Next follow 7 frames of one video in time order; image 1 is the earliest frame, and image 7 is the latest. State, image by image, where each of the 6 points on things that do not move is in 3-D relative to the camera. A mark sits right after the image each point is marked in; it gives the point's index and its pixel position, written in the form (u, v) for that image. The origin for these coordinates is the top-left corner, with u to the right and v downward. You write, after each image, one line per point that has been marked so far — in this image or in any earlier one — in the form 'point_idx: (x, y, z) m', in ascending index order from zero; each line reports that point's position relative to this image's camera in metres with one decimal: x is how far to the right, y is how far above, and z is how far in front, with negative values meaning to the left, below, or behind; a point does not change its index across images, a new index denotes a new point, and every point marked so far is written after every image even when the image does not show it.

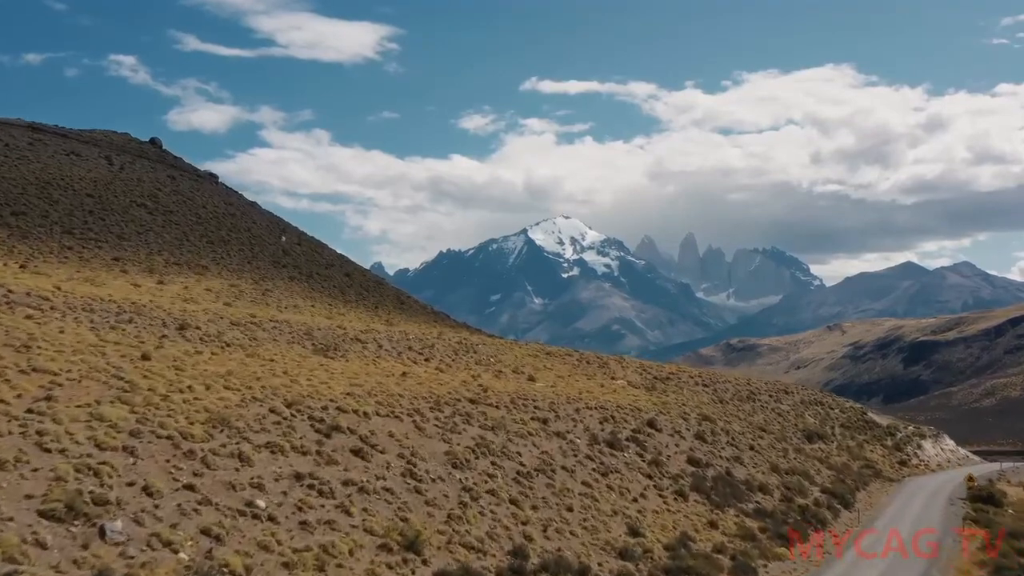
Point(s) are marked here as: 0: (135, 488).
0: (-9.7, -5.1, +17.8) m
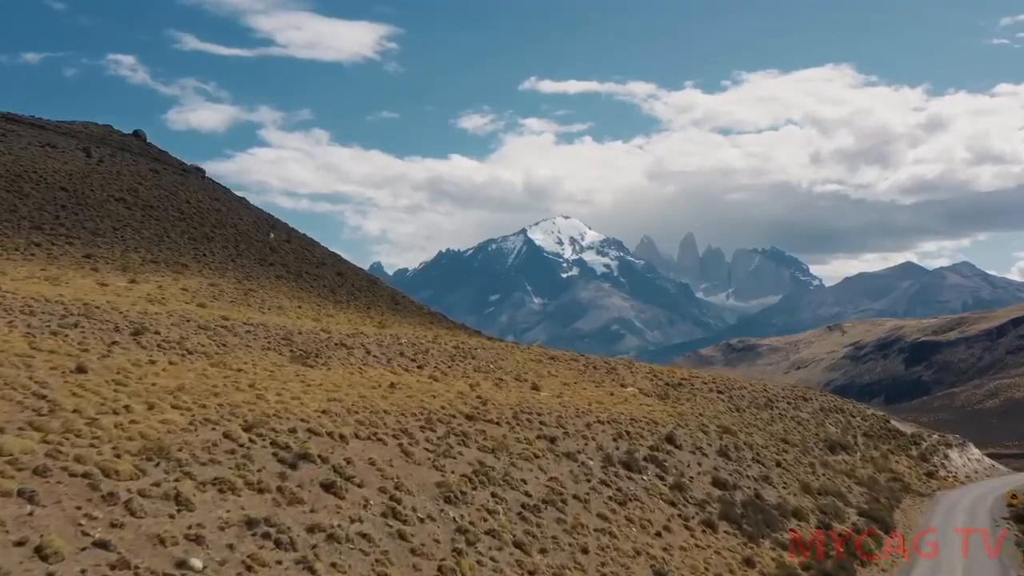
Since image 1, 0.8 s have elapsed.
0: (-9.5, -5.1, +13.5) m
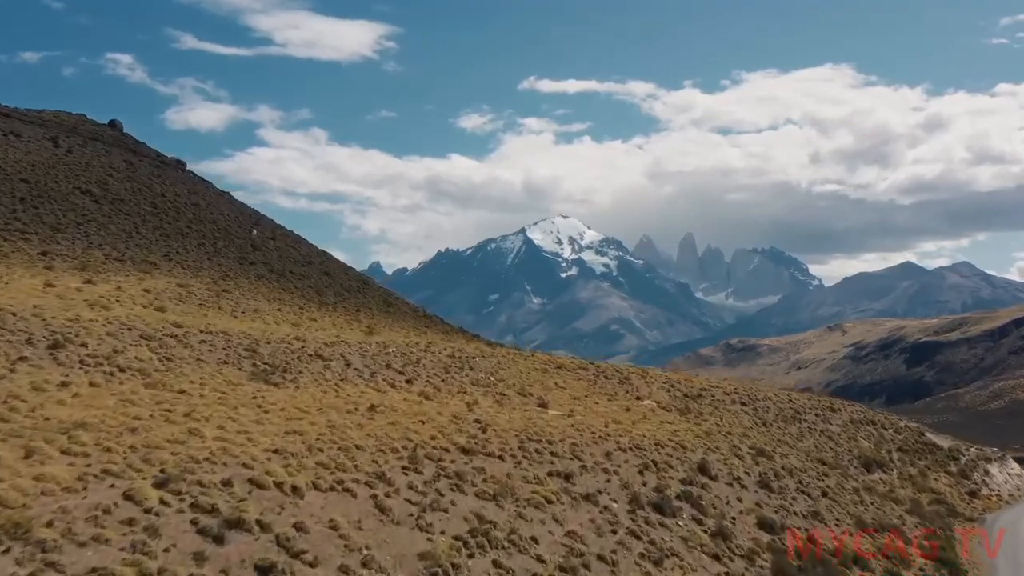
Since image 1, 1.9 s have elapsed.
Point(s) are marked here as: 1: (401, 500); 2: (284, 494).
0: (-9.3, -5.2, +8.0) m
1: (-3.0, -5.7, +18.5) m
2: (-5.5, -5.0, +16.7) m
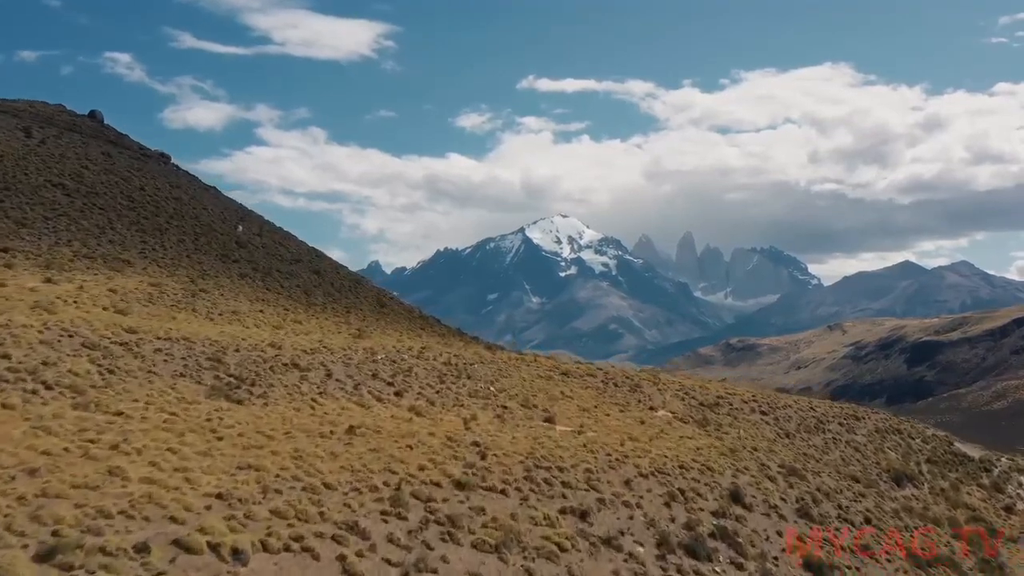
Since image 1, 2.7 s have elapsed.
0: (-9.1, -5.2, +3.9) m
1: (-2.8, -5.7, +14.5) m
2: (-5.4, -5.0, +12.7) m
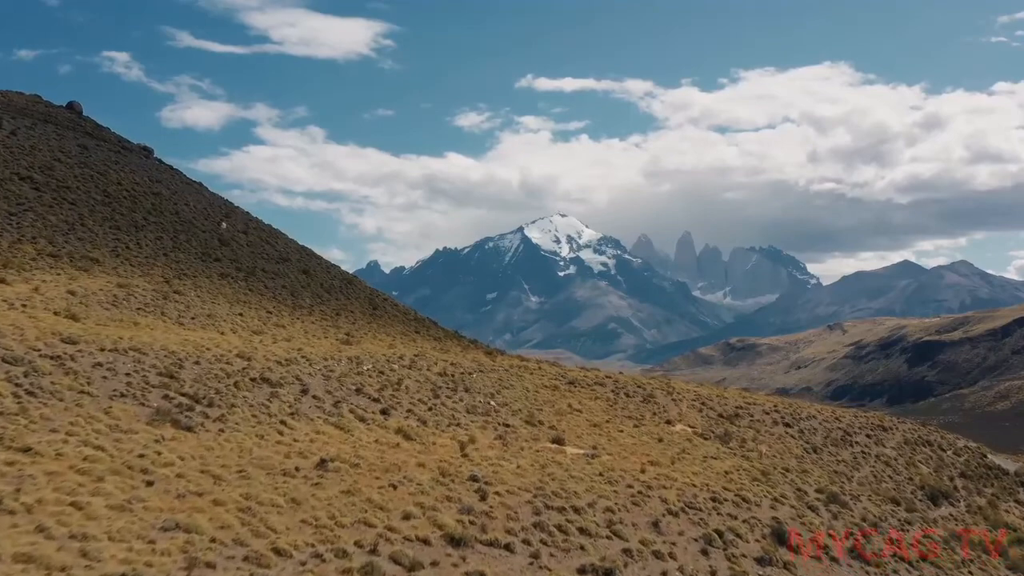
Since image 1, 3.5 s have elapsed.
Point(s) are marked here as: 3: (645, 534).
0: (-8.9, -5.3, -0.1) m
1: (-2.6, -5.8, +10.5) m
2: (-5.2, -5.1, +8.7) m
3: (+3.7, -6.7, +19.2) m
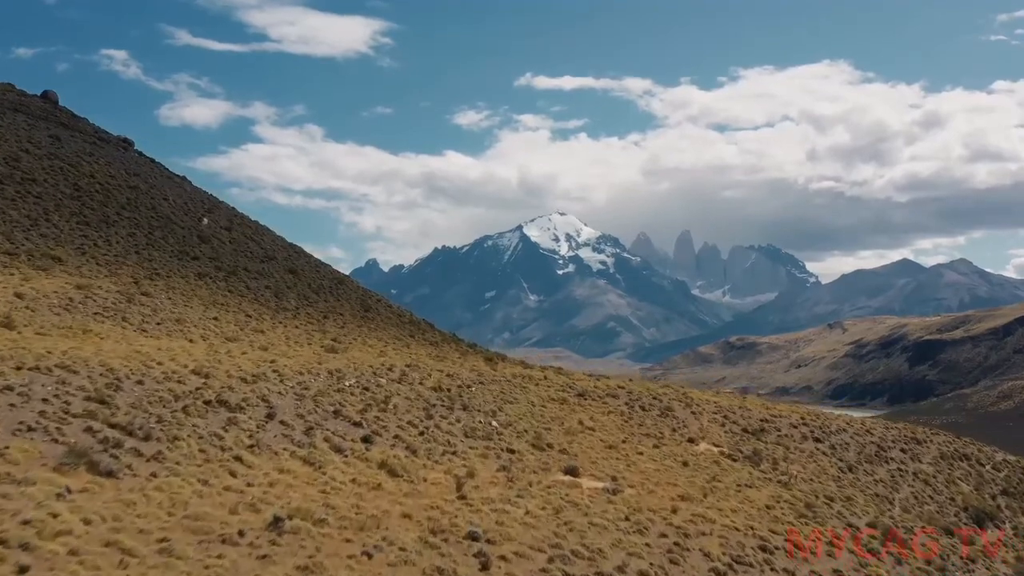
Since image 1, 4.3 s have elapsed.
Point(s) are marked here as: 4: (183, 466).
0: (-8.7, -5.5, -4.2) m
1: (-2.4, -5.9, +6.3) m
2: (-5.0, -5.3, +4.5) m
3: (+3.9, -6.9, +15.1) m
4: (-8.0, -4.3, +16.9) m
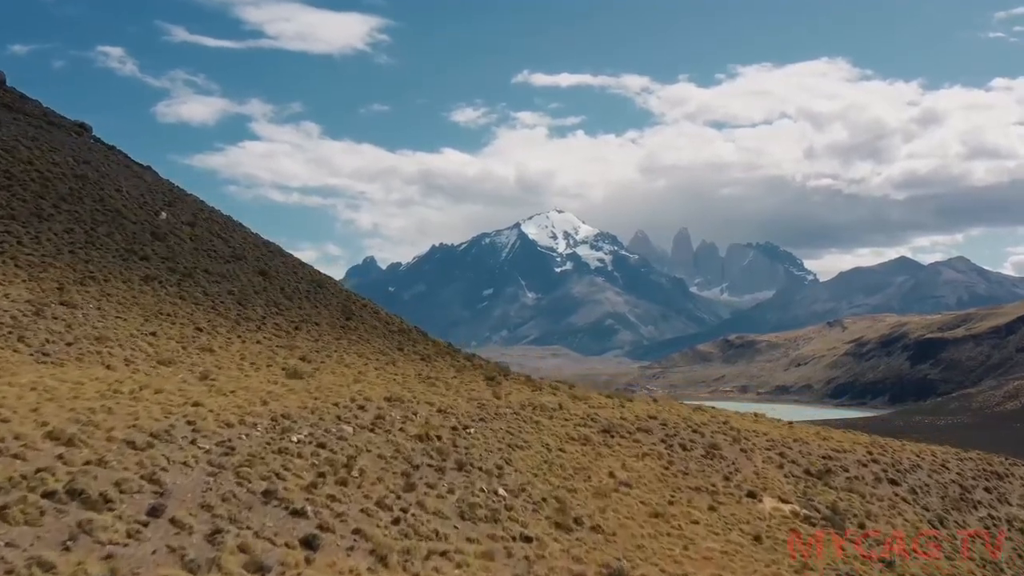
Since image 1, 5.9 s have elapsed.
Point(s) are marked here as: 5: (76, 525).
0: (-8.1, -6.1, -12.0) m
1: (-1.9, -6.4, -1.4) m
2: (-4.5, -5.8, -3.2) m
3: (+4.3, -7.4, +7.4) m
4: (-7.6, -4.7, +9.2) m
5: (-7.9, -4.3, +12.6) m
